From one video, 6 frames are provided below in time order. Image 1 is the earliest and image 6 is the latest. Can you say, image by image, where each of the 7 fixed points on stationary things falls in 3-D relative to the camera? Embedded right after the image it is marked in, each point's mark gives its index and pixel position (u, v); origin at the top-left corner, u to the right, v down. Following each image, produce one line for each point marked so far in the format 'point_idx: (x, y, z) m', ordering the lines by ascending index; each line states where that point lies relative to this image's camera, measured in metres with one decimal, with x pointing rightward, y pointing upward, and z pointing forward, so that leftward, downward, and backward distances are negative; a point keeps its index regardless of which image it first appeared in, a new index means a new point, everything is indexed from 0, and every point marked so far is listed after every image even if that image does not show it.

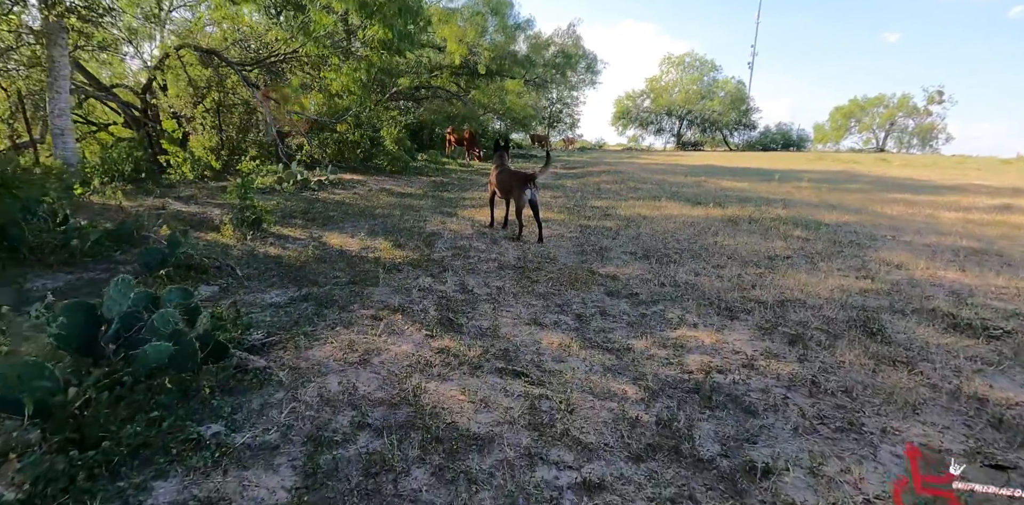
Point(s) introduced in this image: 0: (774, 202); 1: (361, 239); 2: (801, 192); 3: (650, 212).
0: (+4.8, +0.9, +9.7) m
1: (-1.7, +0.1, +6.0) m
2: (+6.5, +1.3, +11.7) m
3: (+2.2, +0.6, +8.3) m
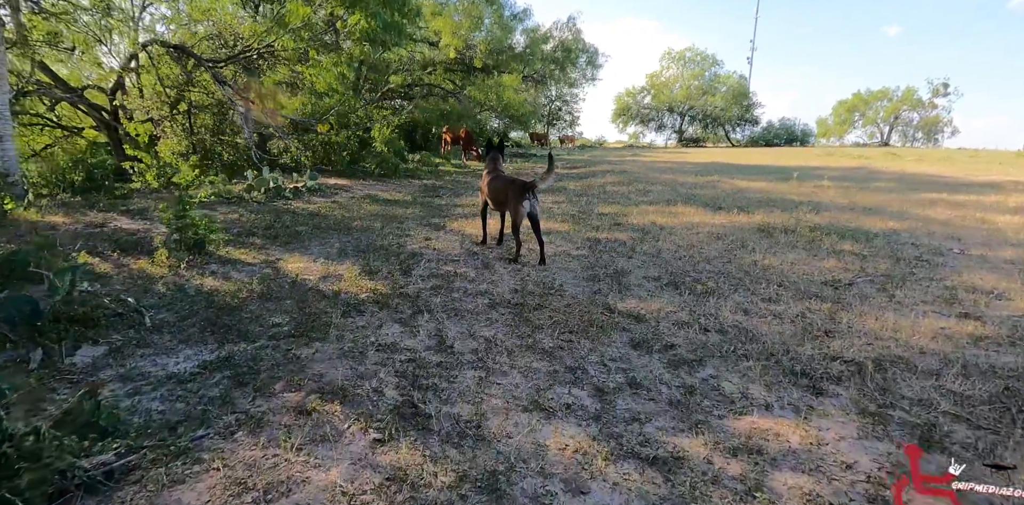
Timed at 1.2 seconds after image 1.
0: (+4.8, +0.8, +8.6) m
1: (-1.8, -0.1, +4.9) m
2: (+6.4, +1.2, +10.7) m
3: (+2.1, +0.5, +7.2) m
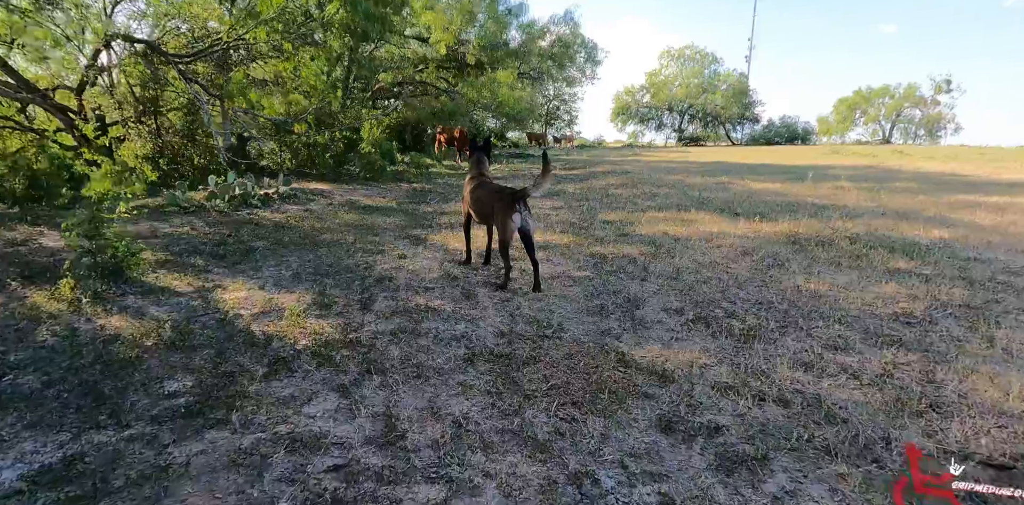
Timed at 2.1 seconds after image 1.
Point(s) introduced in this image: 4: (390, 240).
0: (+4.7, +0.6, +7.8) m
1: (-1.8, -0.3, +4.0) m
2: (+6.3, +1.1, +9.8) m
3: (+2.0, +0.3, +6.4) m
4: (-1.4, +0.1, +6.0) m
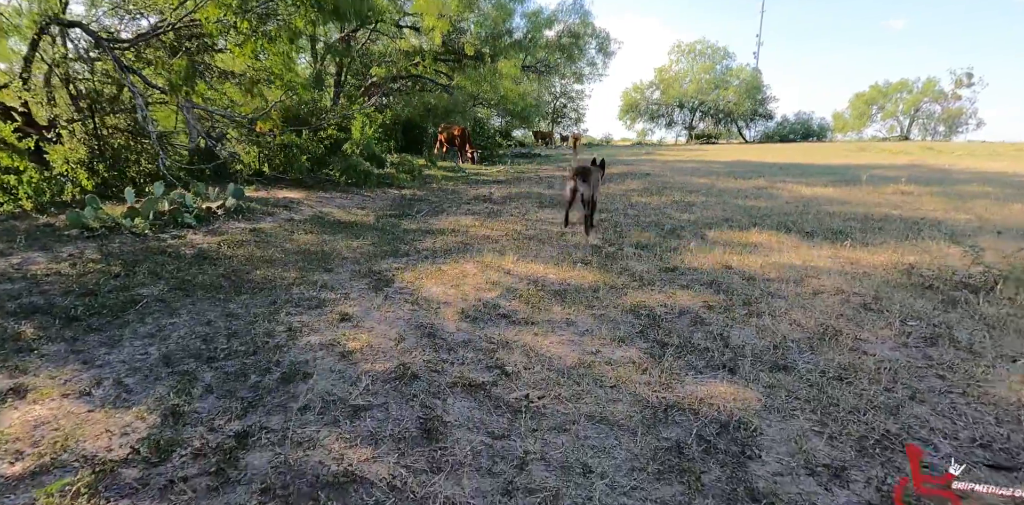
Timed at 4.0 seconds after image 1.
0: (+4.7, +0.3, +6.0) m
1: (-1.8, -0.7, +2.3) m
2: (+6.4, +0.7, +8.0) m
3: (+2.1, -0.1, +4.6) m
4: (-1.4, -0.2, +4.3) m
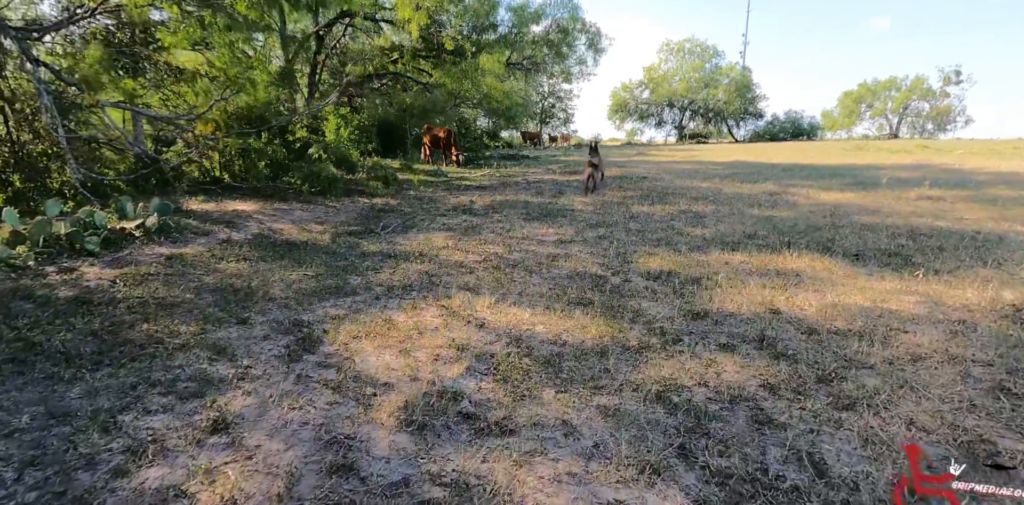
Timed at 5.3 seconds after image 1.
0: (+4.5, +0.1, +4.9) m
1: (-2.0, -1.0, +1.2) m
2: (+6.1, +0.5, +7.0) m
3: (+1.9, -0.3, +3.5) m
4: (-1.5, -0.5, +3.1) m
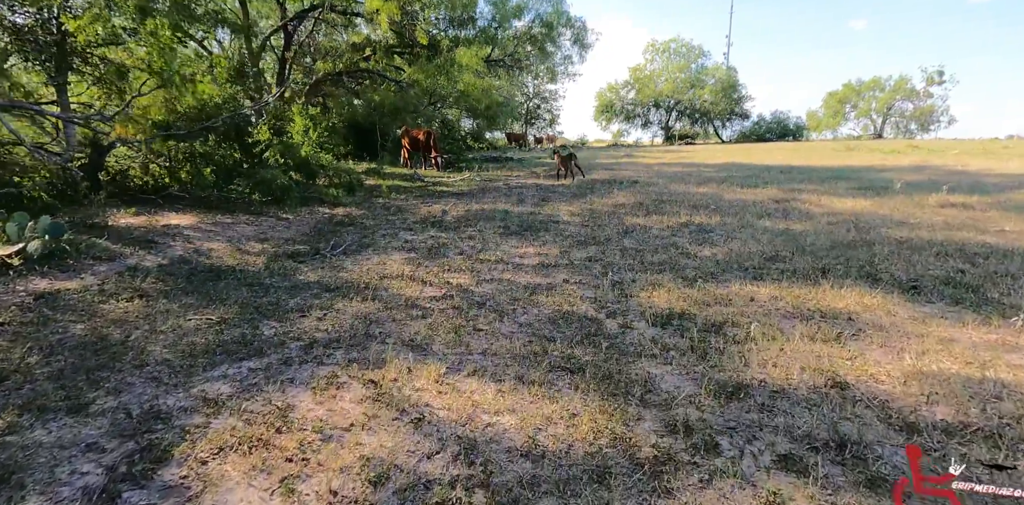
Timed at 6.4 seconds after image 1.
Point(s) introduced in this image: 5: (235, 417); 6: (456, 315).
0: (+4.3, -0.1, +4.0) m
1: (-2.1, -1.2, +0.1) m
2: (+5.8, +0.4, +6.1) m
3: (+1.7, -0.5, +2.5) m
4: (-1.7, -0.8, +2.1) m
5: (-1.1, -0.7, +2.2) m
6: (-0.4, -0.4, +3.4) m
